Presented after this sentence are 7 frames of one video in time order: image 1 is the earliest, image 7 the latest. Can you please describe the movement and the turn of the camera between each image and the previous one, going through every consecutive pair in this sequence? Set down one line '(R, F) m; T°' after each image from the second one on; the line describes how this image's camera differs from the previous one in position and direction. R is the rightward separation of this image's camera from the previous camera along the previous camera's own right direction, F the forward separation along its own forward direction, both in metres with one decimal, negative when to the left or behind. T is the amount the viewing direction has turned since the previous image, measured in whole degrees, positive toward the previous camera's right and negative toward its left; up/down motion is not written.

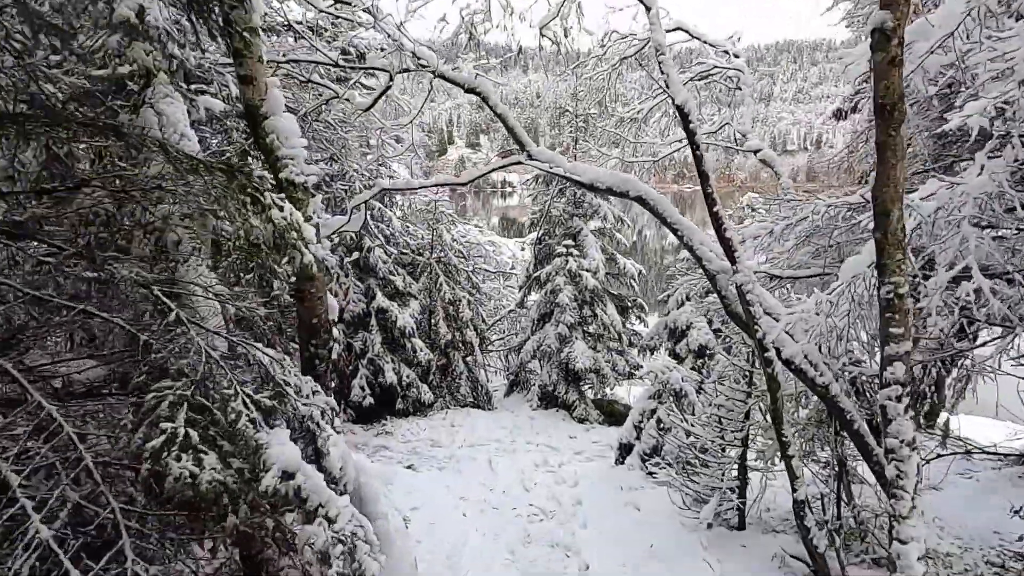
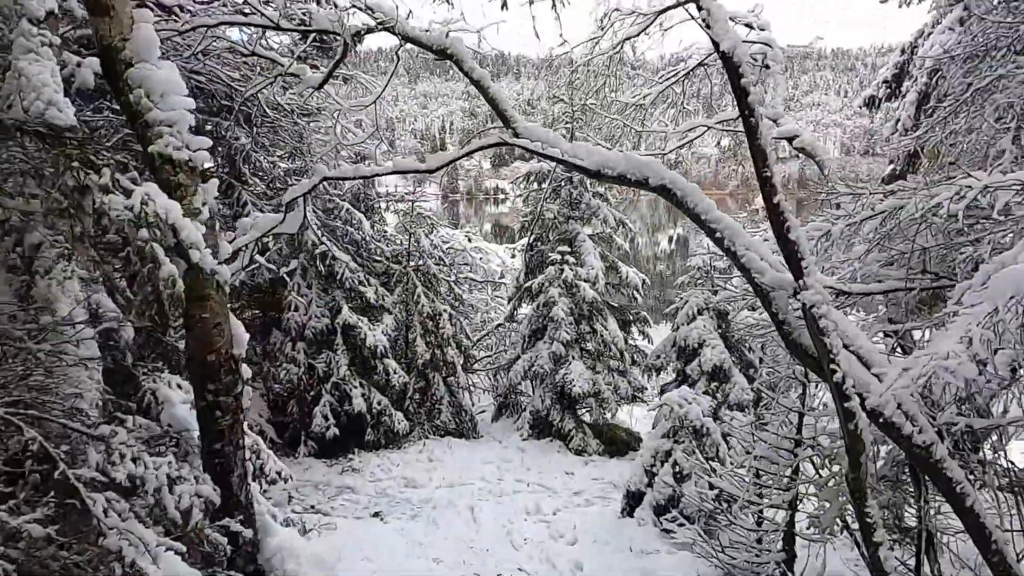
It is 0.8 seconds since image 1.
(+0.1, +1.2) m; +1°
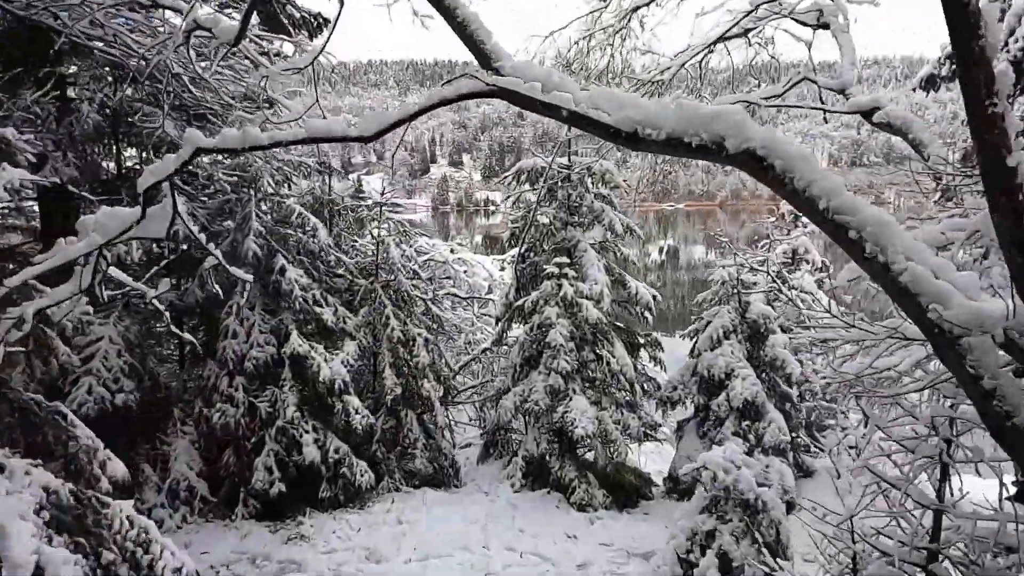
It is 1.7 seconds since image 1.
(0.0, +1.5) m; +1°
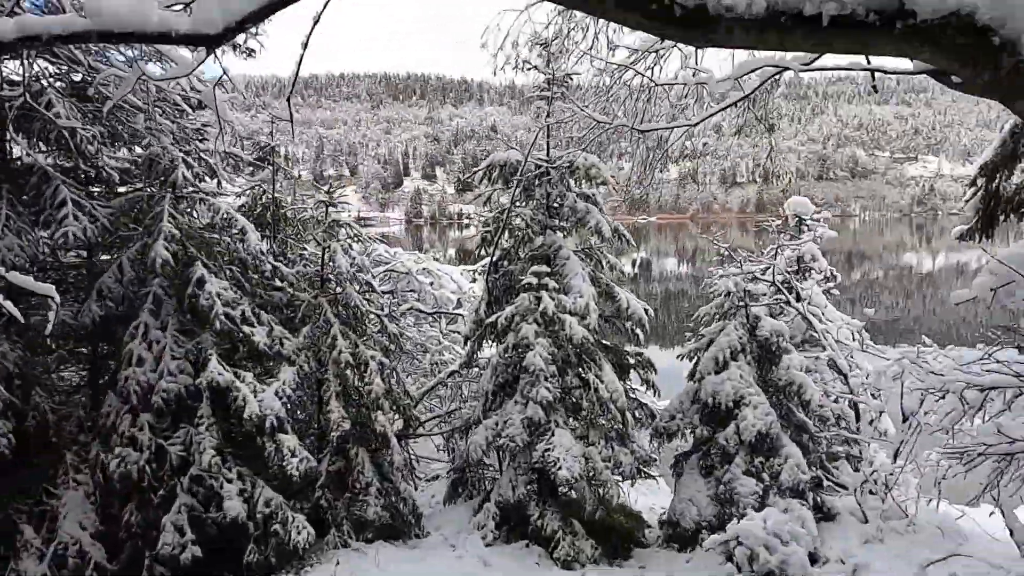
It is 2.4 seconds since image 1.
(0.0, +1.1) m; +2°
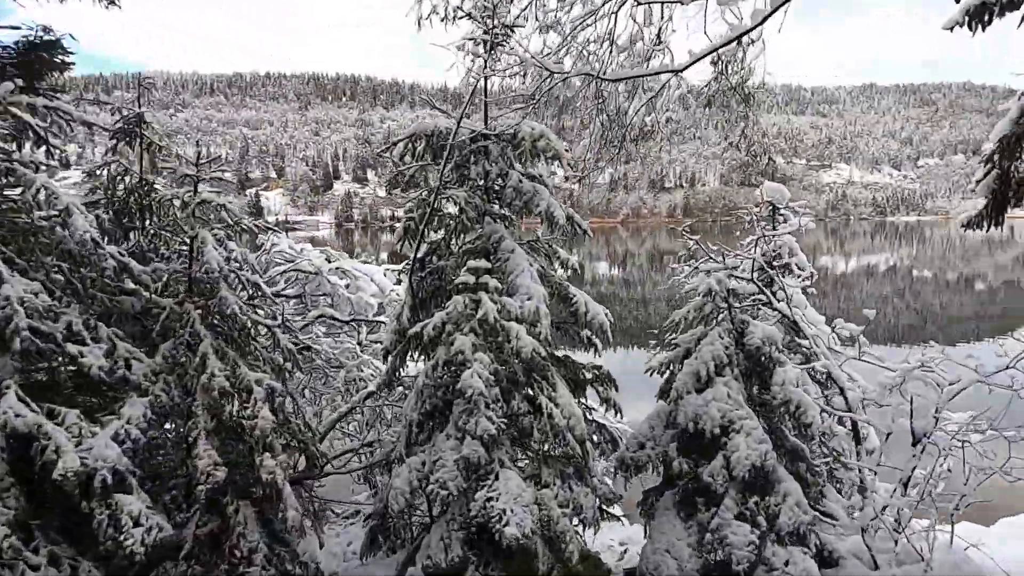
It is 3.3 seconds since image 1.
(0.0, +1.3) m; +6°
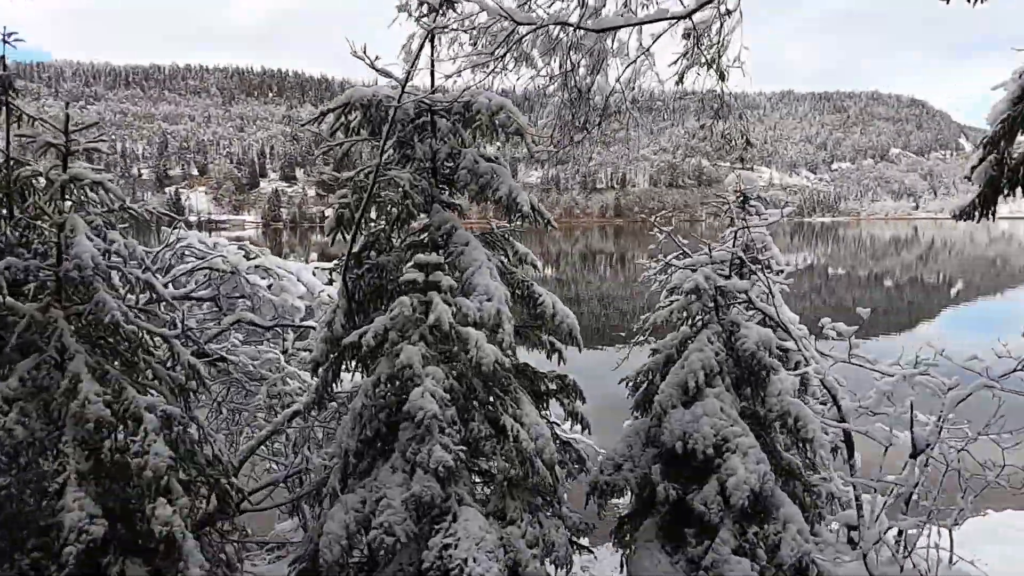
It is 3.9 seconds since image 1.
(-0.1, +0.8) m; +6°
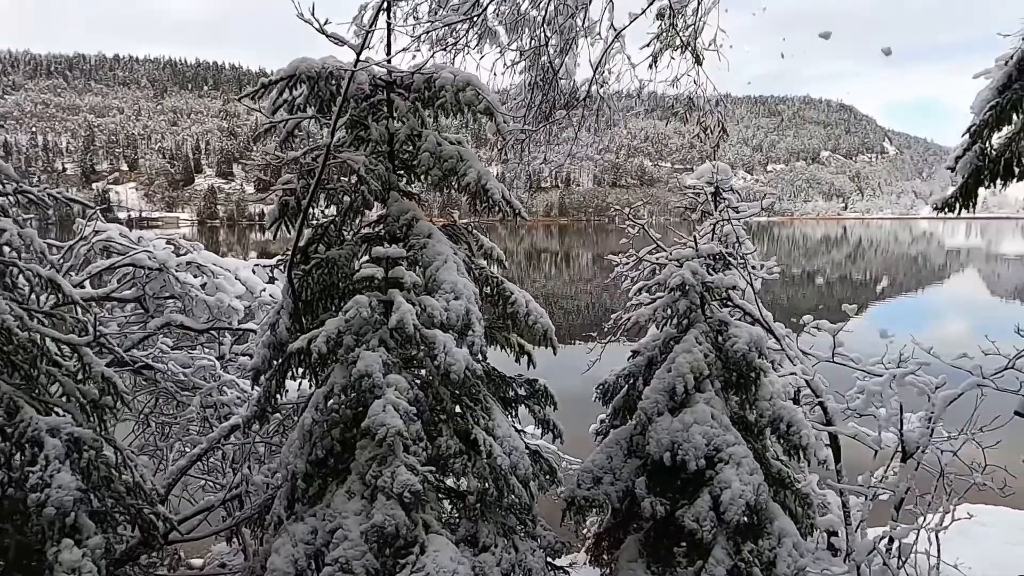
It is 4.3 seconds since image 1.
(-0.1, +0.5) m; +5°
